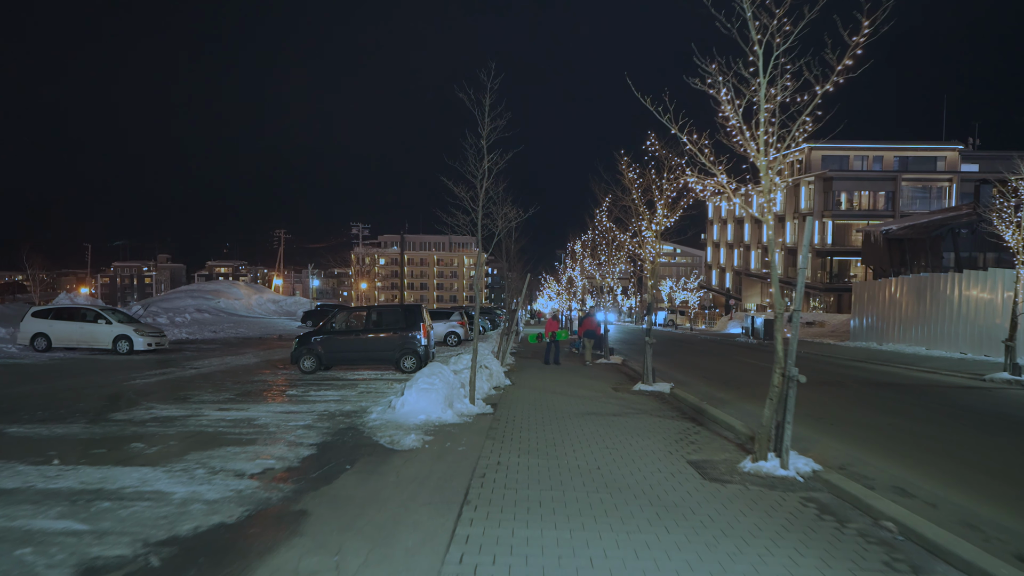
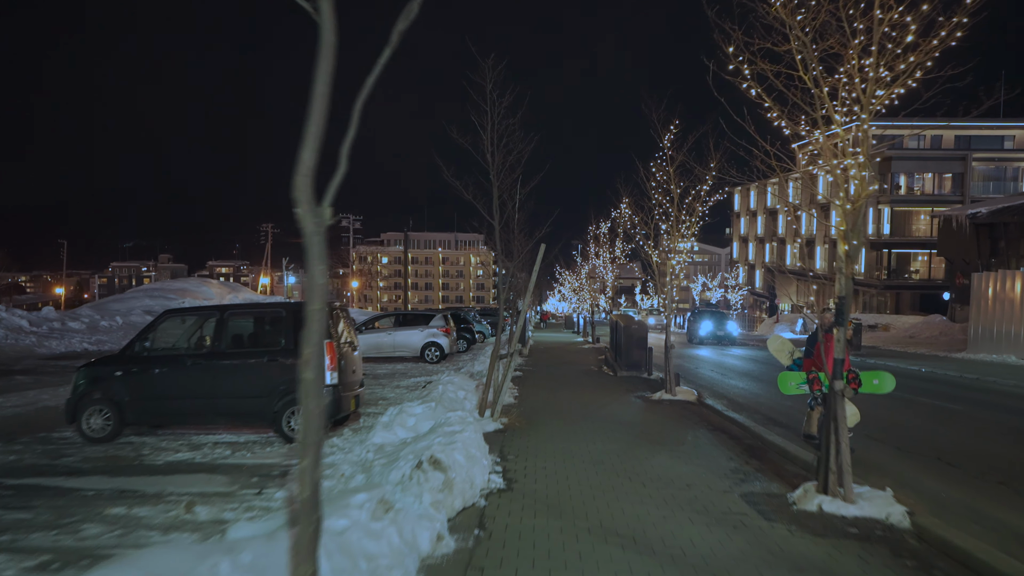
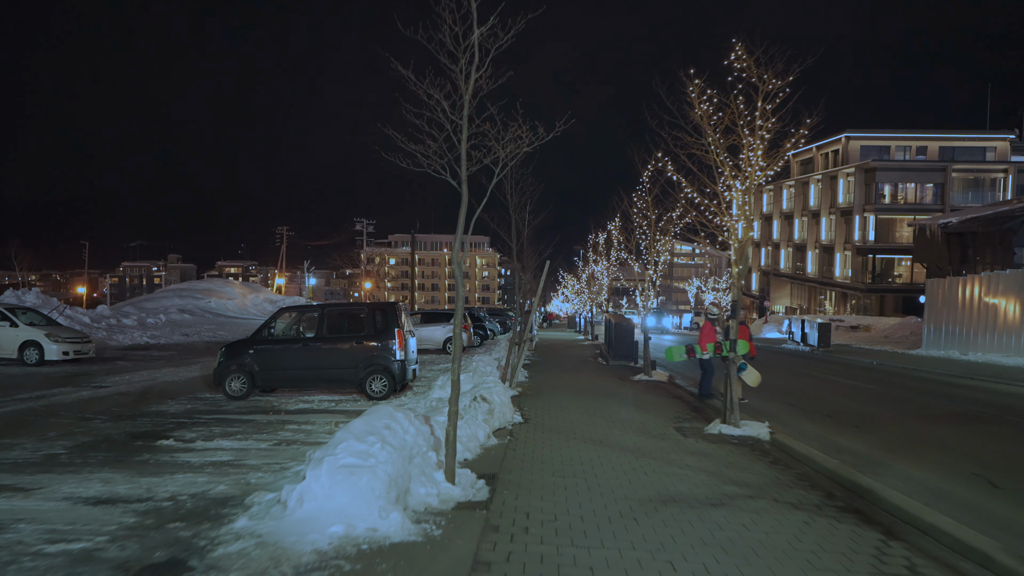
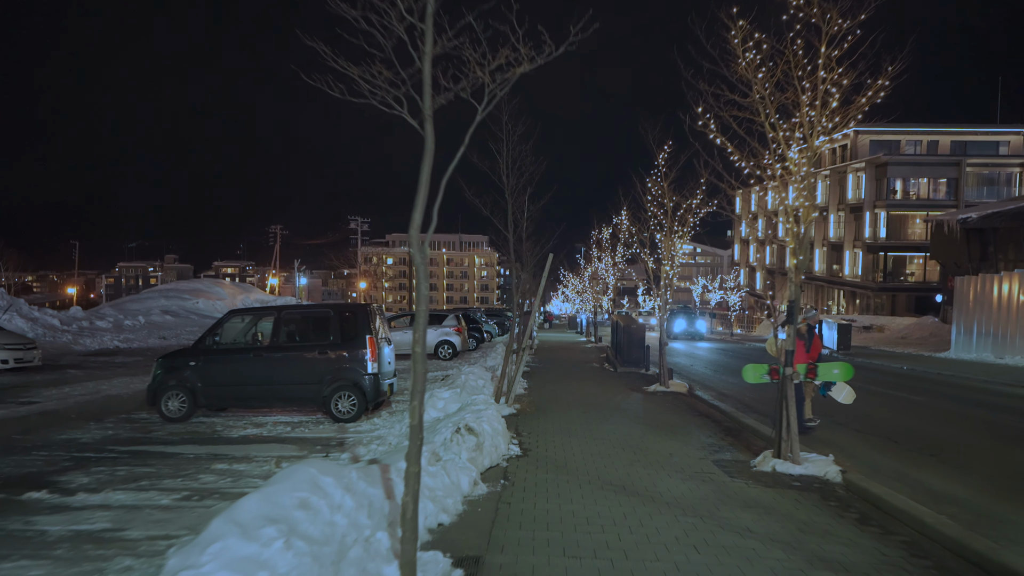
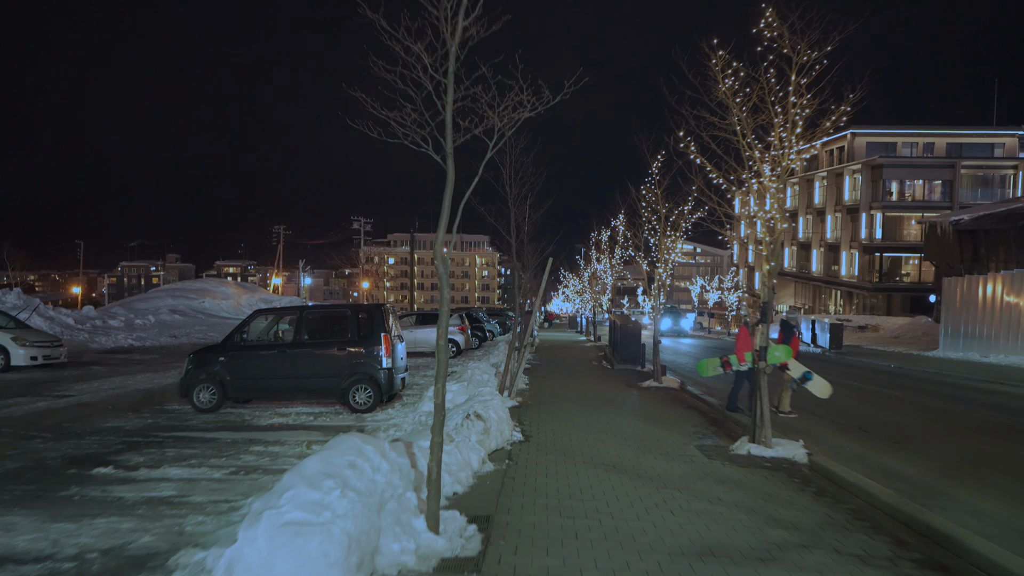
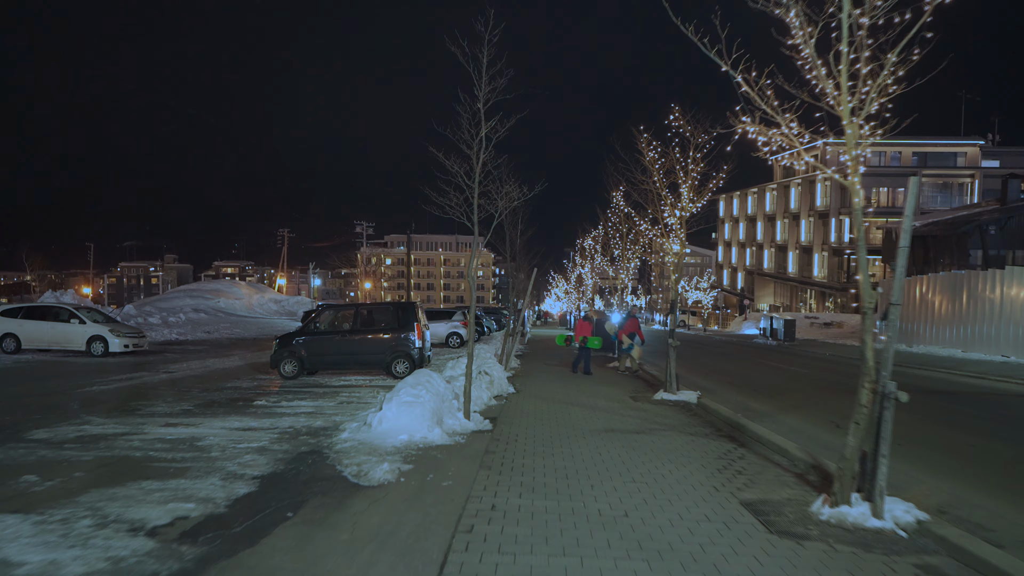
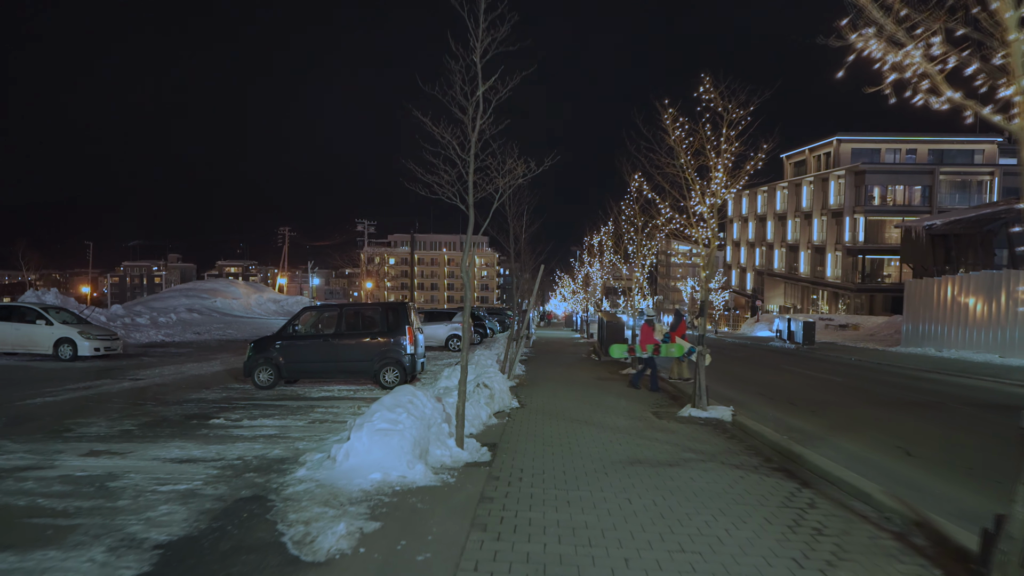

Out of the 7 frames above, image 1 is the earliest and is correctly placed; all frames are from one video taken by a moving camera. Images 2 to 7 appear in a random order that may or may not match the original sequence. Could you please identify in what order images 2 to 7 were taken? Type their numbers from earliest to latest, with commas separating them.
6, 7, 3, 5, 4, 2
